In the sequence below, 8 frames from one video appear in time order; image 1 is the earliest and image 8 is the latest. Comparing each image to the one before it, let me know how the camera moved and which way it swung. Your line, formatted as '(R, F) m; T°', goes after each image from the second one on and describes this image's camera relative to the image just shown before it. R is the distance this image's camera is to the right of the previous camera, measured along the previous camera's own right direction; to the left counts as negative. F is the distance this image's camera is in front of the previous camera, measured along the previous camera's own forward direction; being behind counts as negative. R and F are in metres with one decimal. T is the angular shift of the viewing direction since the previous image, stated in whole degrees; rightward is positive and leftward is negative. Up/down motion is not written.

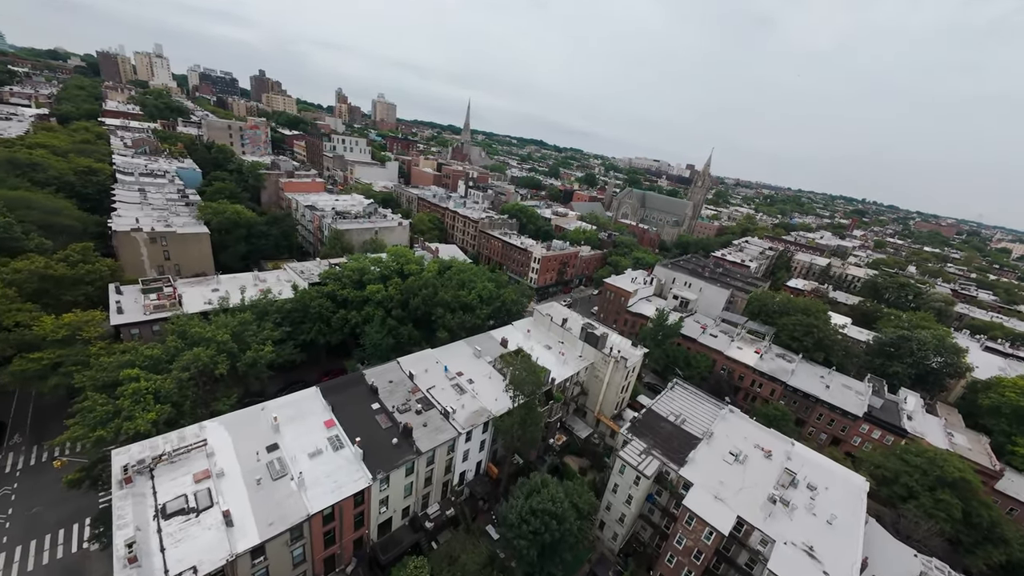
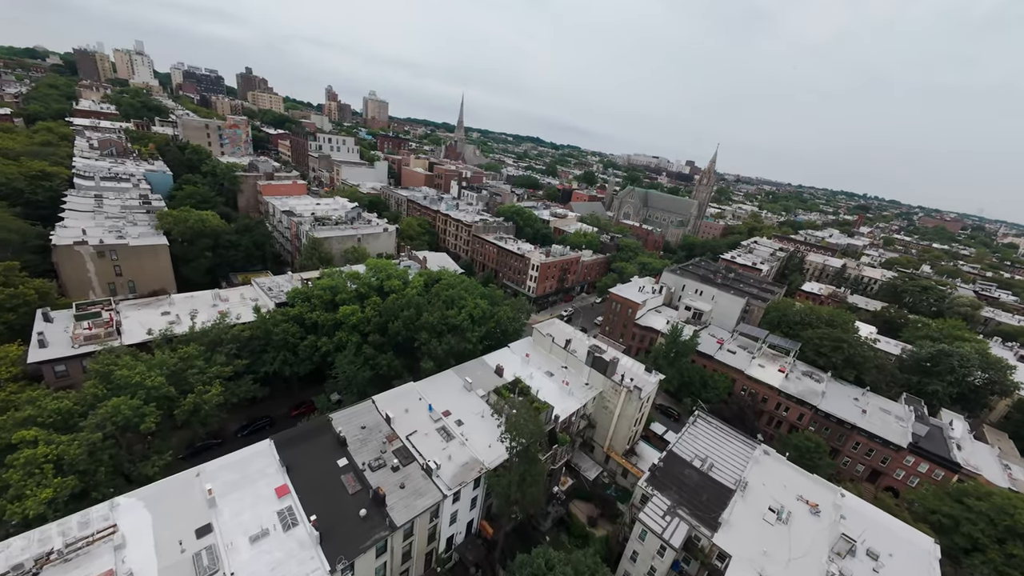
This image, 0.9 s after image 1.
(+0.2, +5.6) m; 0°
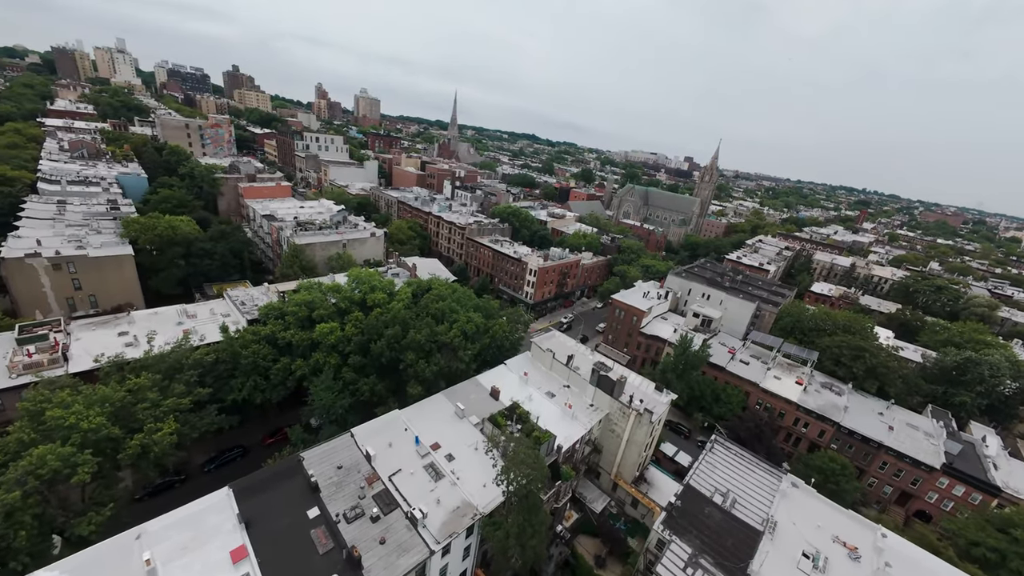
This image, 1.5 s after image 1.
(+0.1, +3.6) m; 0°
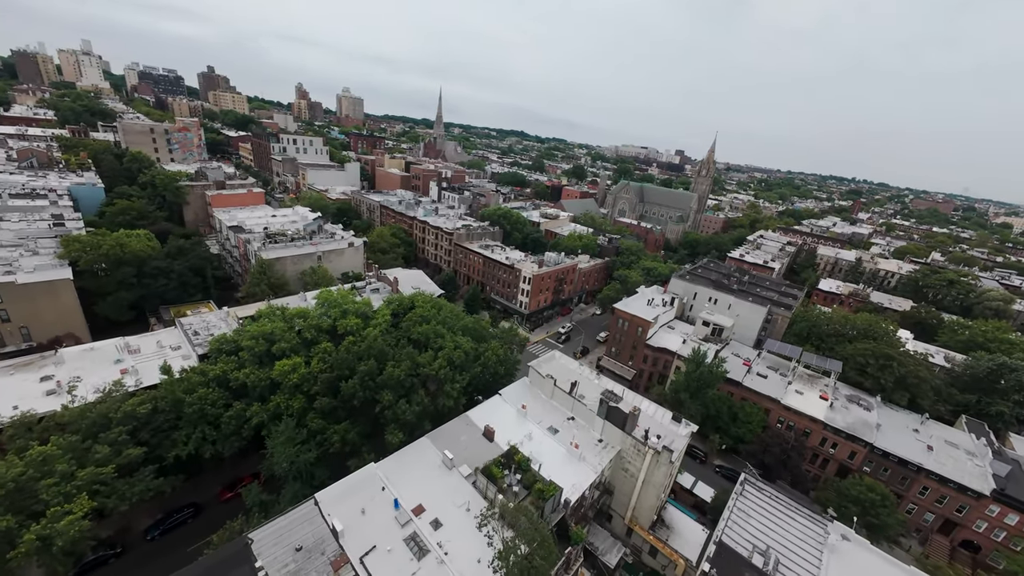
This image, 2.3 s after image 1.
(+0.1, +4.7) m; +1°
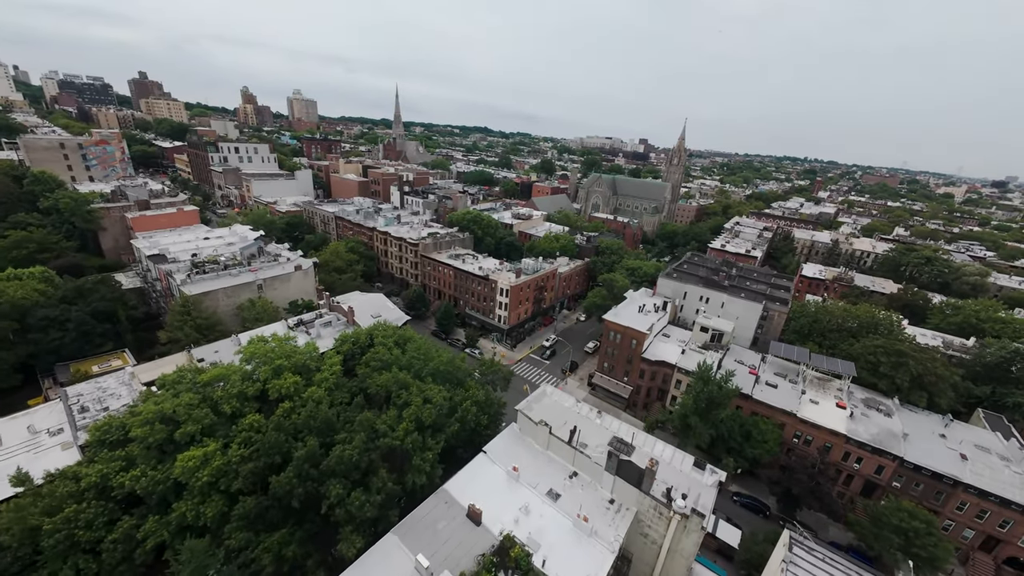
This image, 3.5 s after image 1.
(0.0, +6.0) m; +4°
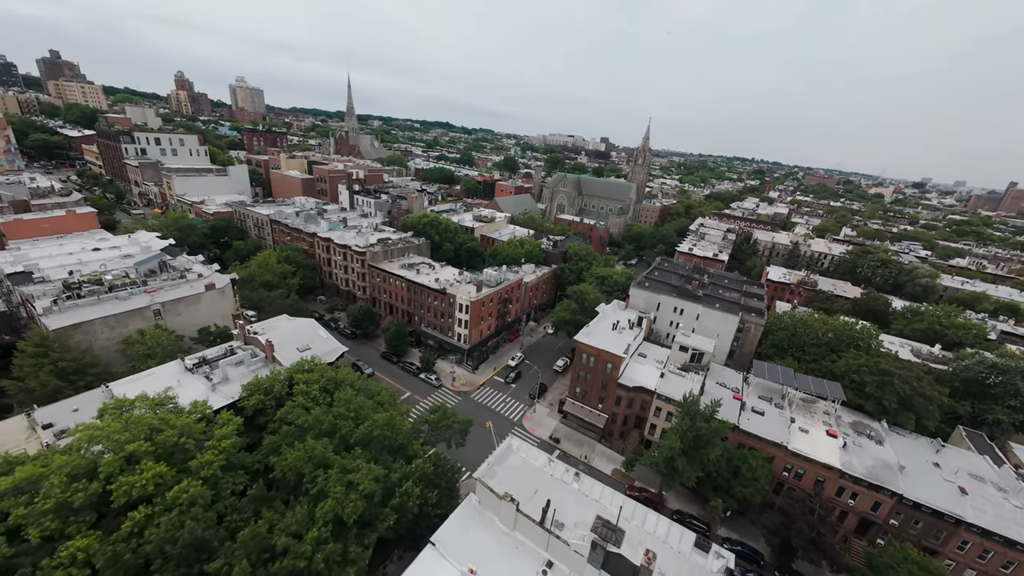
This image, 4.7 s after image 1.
(+0.6, +5.8) m; +5°
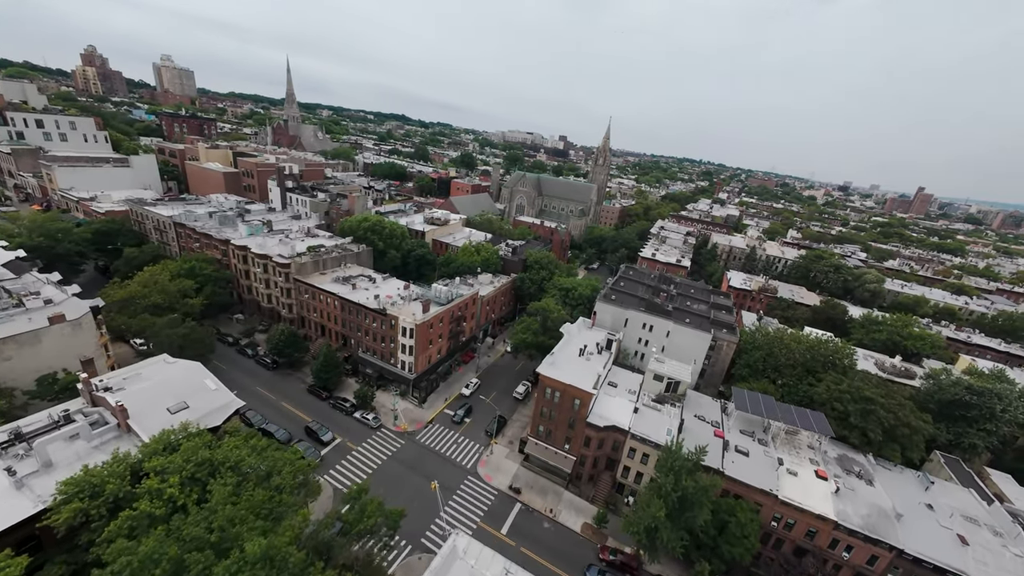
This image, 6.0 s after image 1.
(+0.9, +6.3) m; +6°
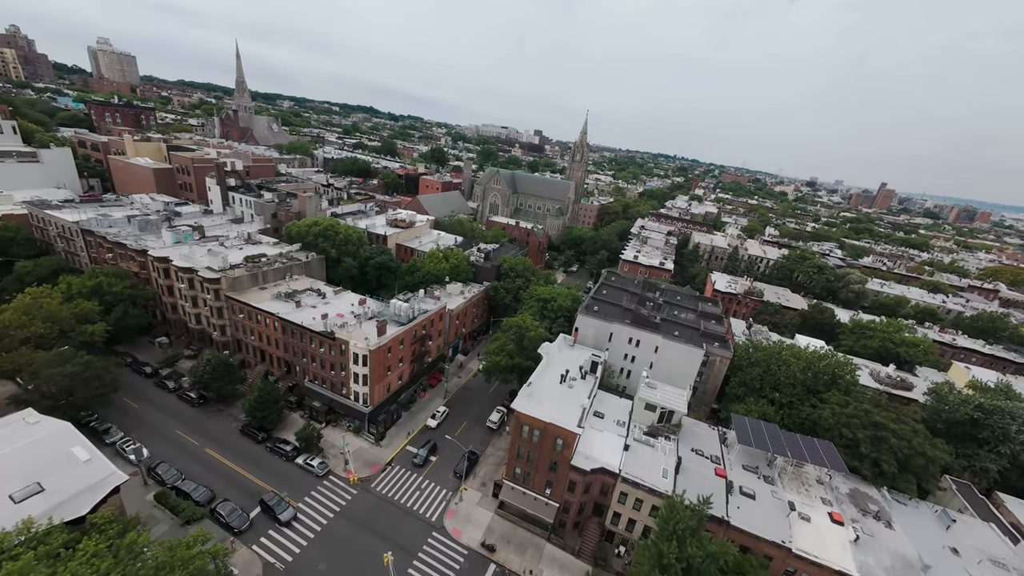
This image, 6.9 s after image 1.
(+0.7, +5.4) m; +3°
